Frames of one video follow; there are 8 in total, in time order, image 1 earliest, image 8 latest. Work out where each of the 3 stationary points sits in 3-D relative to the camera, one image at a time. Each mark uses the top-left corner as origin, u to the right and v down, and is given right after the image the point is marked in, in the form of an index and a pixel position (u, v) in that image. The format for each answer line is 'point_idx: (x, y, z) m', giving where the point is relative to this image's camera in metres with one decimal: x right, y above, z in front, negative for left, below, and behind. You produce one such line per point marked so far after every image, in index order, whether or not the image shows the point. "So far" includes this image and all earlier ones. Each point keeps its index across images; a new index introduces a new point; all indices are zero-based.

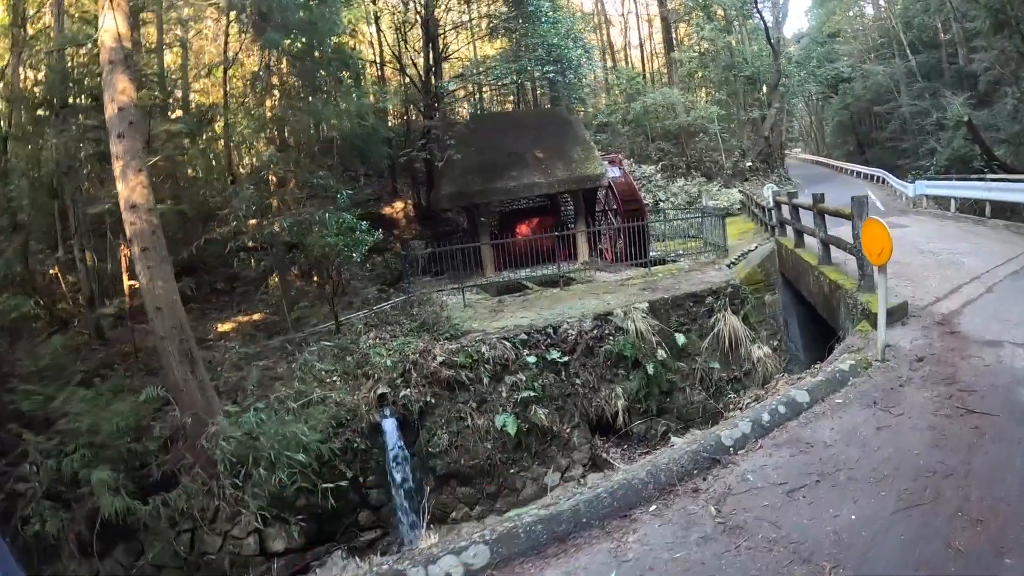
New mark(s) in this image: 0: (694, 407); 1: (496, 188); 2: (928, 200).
0: (+2.5, -1.7, +8.5) m
1: (-0.3, +2.1, +12.9) m
2: (+10.3, +2.2, +15.0) m
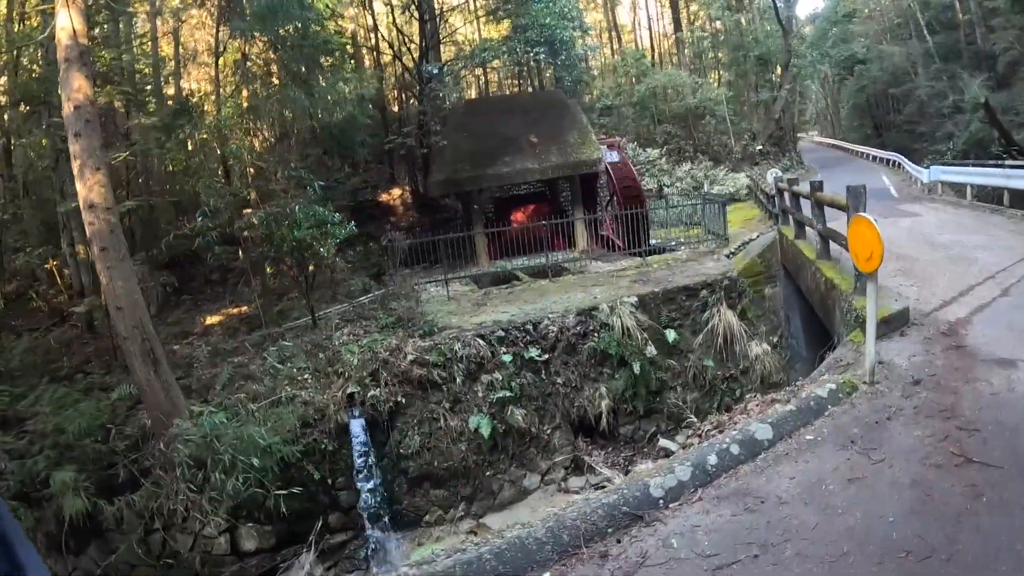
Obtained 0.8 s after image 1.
0: (+2.3, -1.6, +8.0) m
1: (-0.5, +2.3, +12.4) m
2: (+10.2, +2.4, +14.2) m
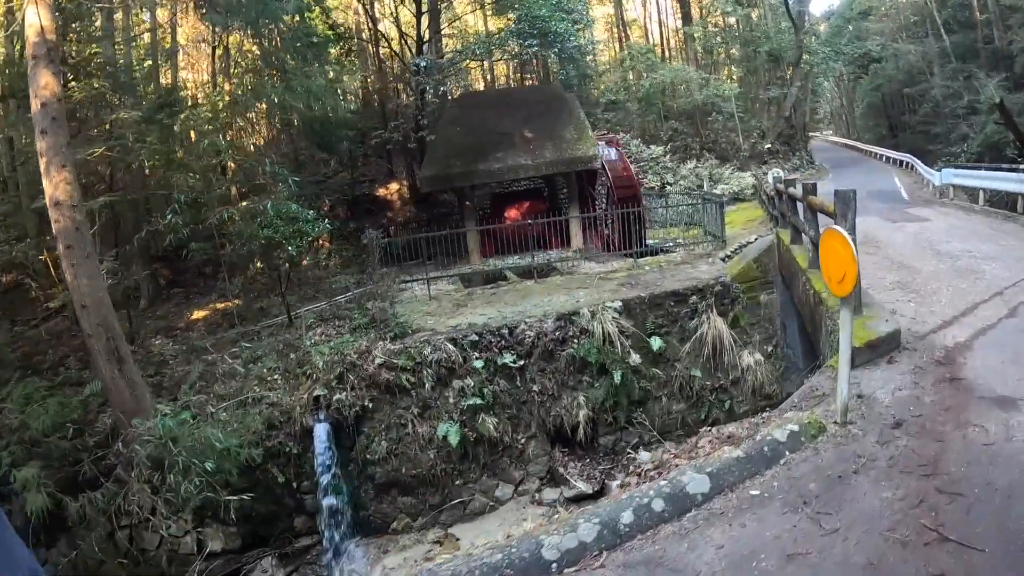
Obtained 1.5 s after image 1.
0: (+2.0, -1.6, +7.6) m
1: (-0.6, +2.3, +12.0) m
2: (+10.1, +2.2, +13.7) m
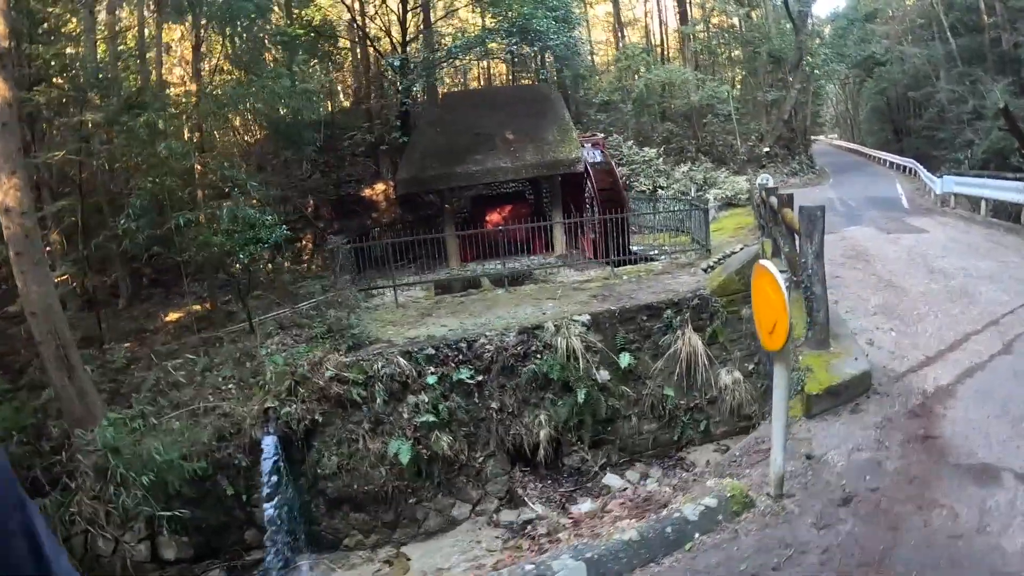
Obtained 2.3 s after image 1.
0: (+1.5, -1.8, +7.1) m
1: (-1.0, +2.2, +11.5) m
2: (+9.7, +2.0, +13.1) m
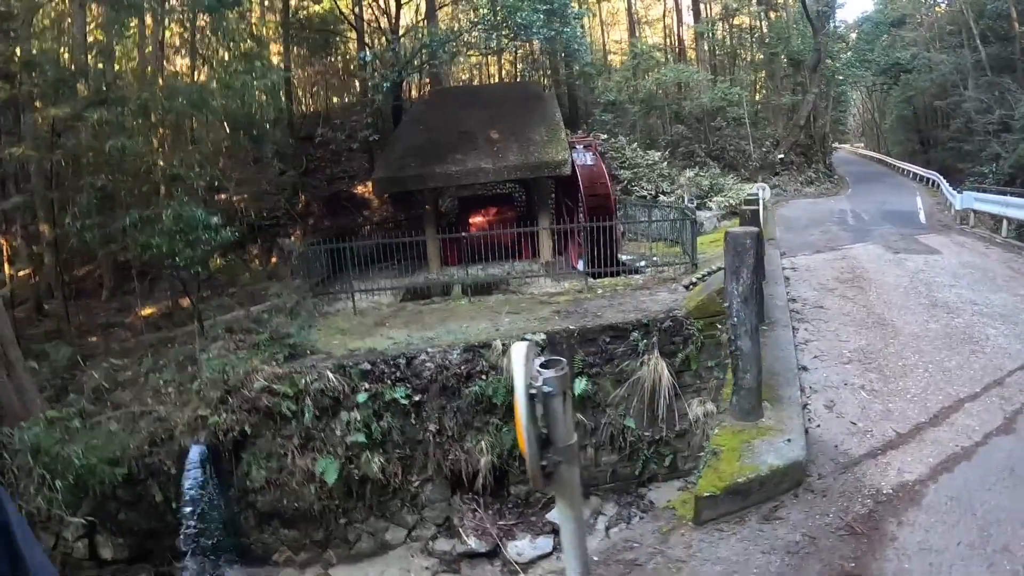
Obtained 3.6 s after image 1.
0: (+0.9, -2.0, +6.4) m
1: (-1.4, +2.1, +10.9) m
2: (+9.4, +1.5, +12.1) m
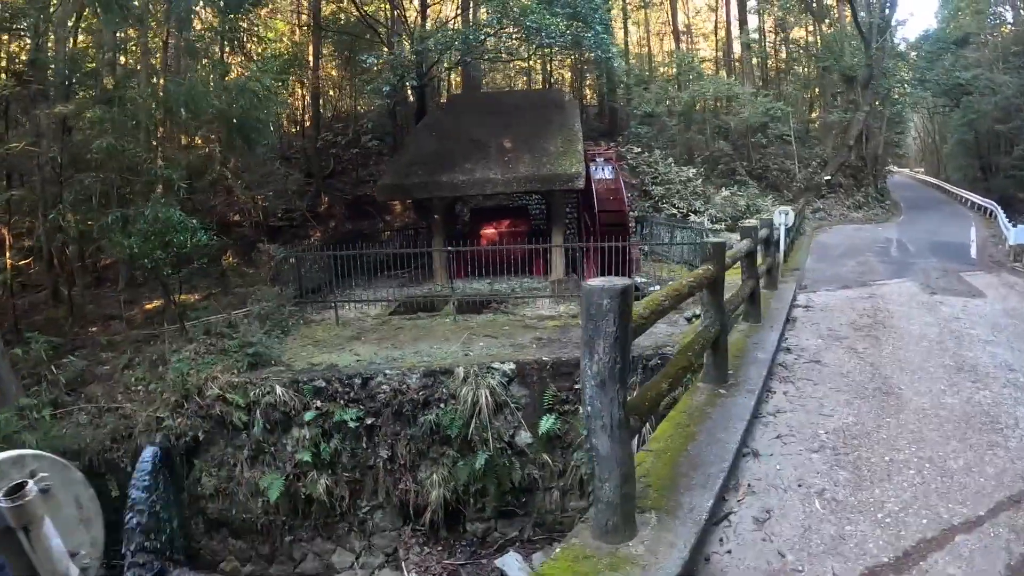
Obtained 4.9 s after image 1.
0: (+0.5, -2.3, +5.6) m
1: (-1.2, +1.9, +10.3) m
2: (+9.5, +0.6, +10.8) m
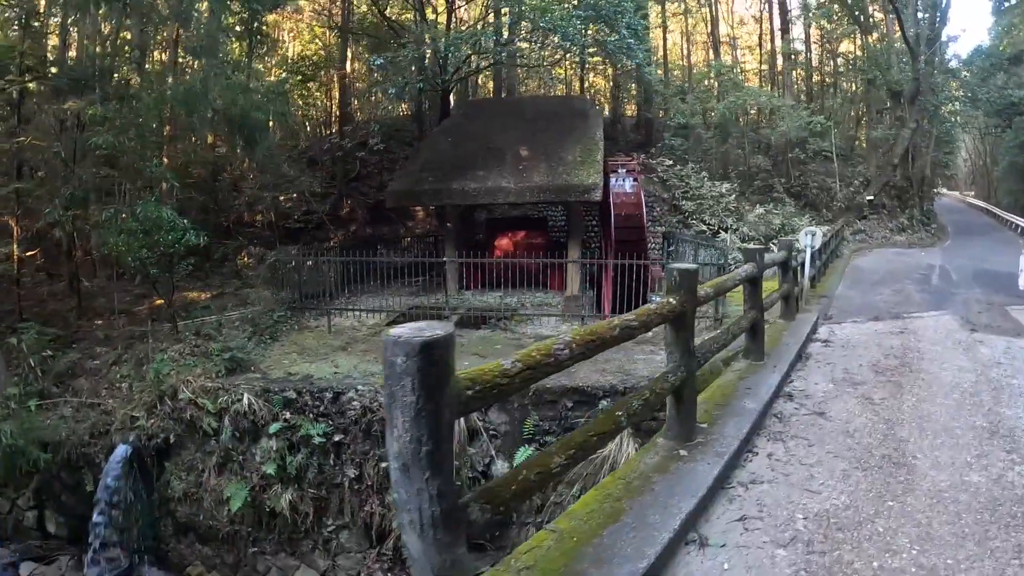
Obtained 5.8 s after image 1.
0: (+0.2, -2.4, +5.1) m
1: (-1.0, +1.7, +9.9) m
2: (+9.7, 0.0, +9.7) m
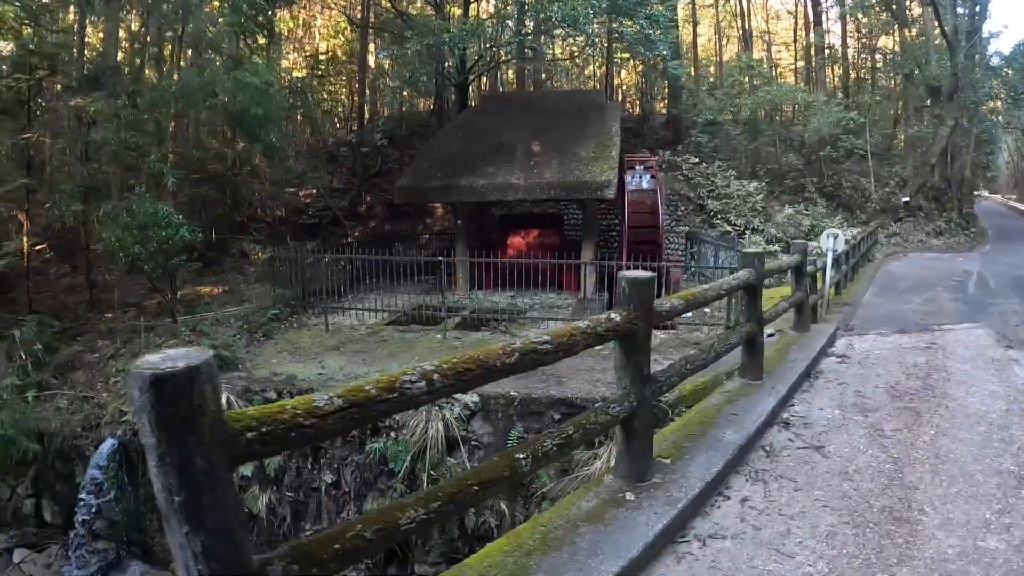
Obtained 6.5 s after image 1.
0: (+0.1, -2.5, +4.7) m
1: (-0.8, +1.7, +9.6) m
2: (+9.8, -0.2, +8.8) m
